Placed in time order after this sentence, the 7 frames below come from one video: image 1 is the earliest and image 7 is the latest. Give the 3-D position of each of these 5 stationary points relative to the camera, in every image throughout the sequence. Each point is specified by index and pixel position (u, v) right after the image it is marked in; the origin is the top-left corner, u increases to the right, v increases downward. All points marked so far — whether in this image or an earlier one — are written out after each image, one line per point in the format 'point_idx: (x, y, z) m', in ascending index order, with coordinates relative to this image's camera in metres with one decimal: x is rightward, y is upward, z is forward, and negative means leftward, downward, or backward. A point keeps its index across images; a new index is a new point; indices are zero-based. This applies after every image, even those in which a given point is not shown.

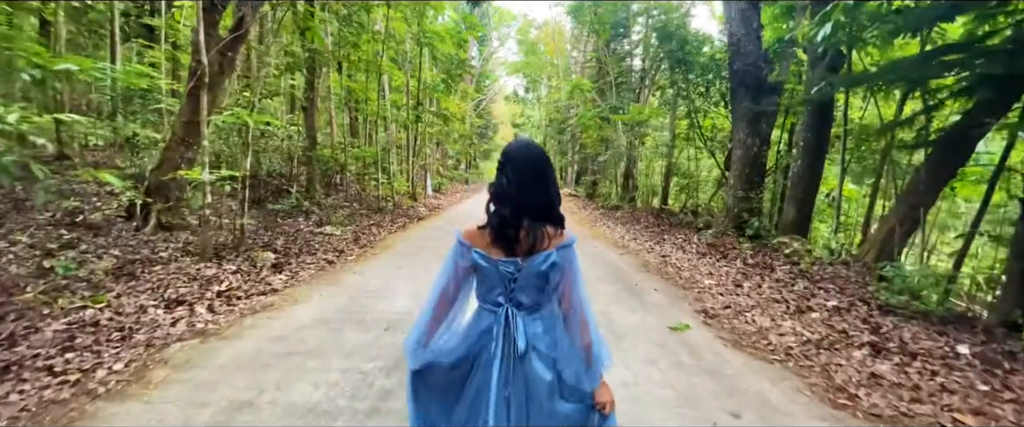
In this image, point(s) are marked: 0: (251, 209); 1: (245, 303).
0: (-7.7, +0.1, +13.3) m
1: (-3.5, -1.2, +5.9) m
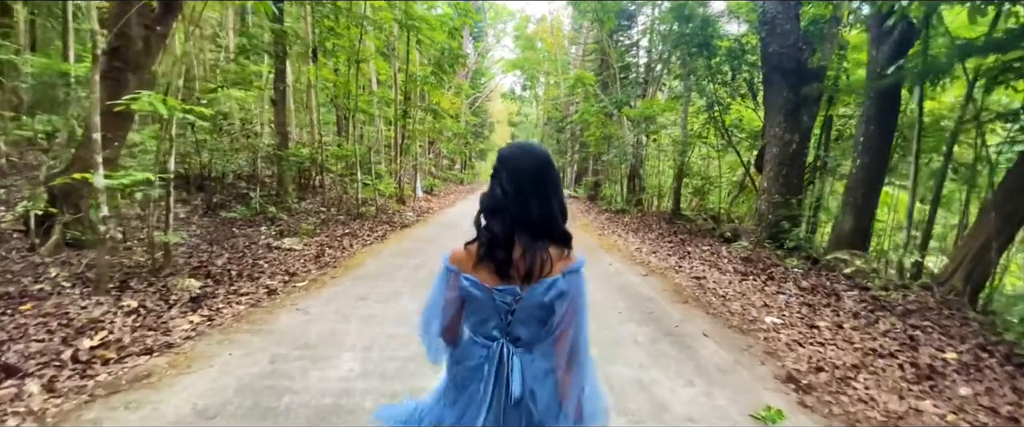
0: (-7.8, -0.1, +11.3) m
1: (-3.5, -1.4, +4.0) m
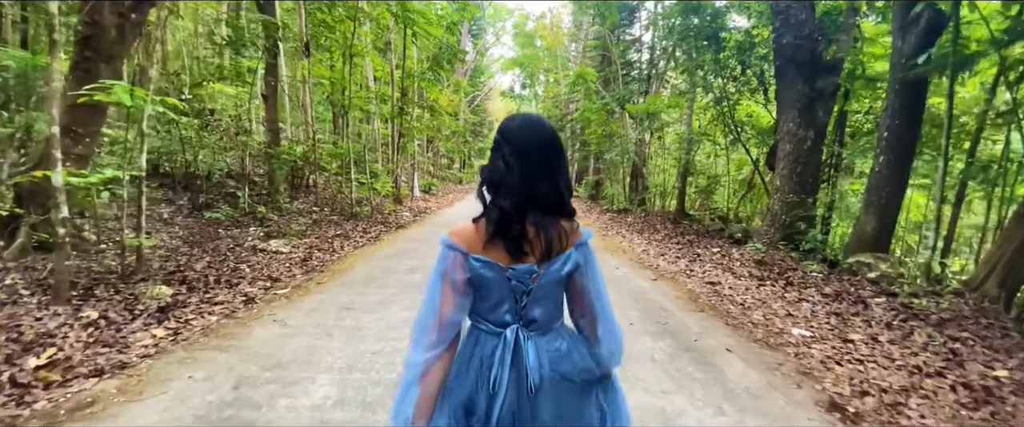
0: (-7.8, -0.1, +10.8) m
1: (-3.5, -1.4, +3.5) m
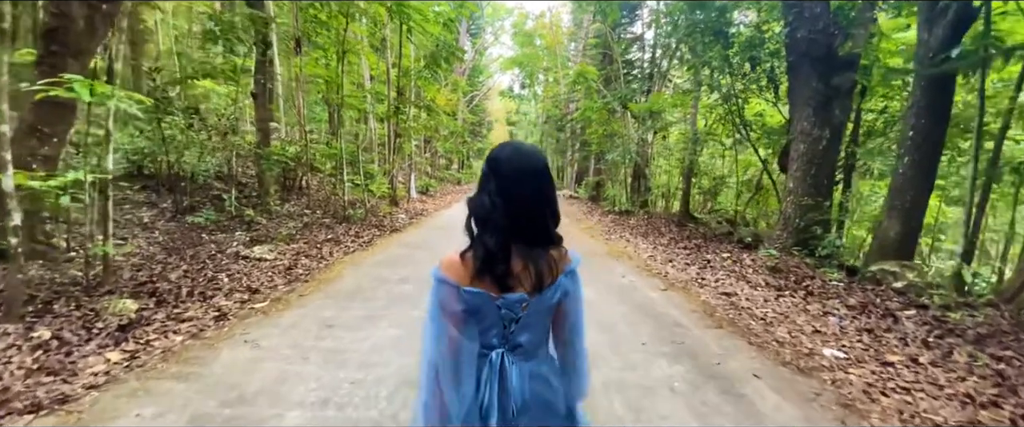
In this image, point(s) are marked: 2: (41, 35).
0: (-7.8, -0.2, +10.2) m
1: (-3.5, -1.5, +2.9) m
2: (-7.2, +2.7, +7.0) m
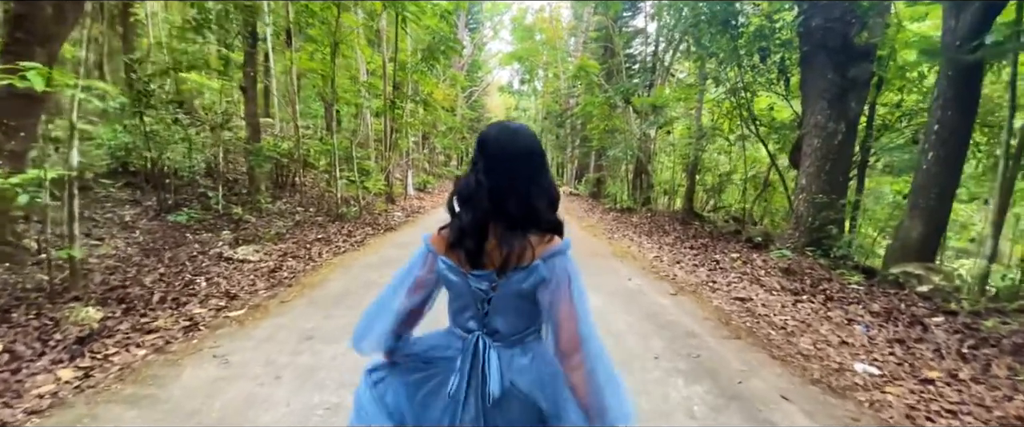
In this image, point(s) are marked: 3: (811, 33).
0: (-7.8, -0.2, +9.8) m
1: (-3.5, -1.5, +2.5) m
2: (-7.3, +2.8, +6.5) m
3: (+5.8, +3.5, +8.9) m
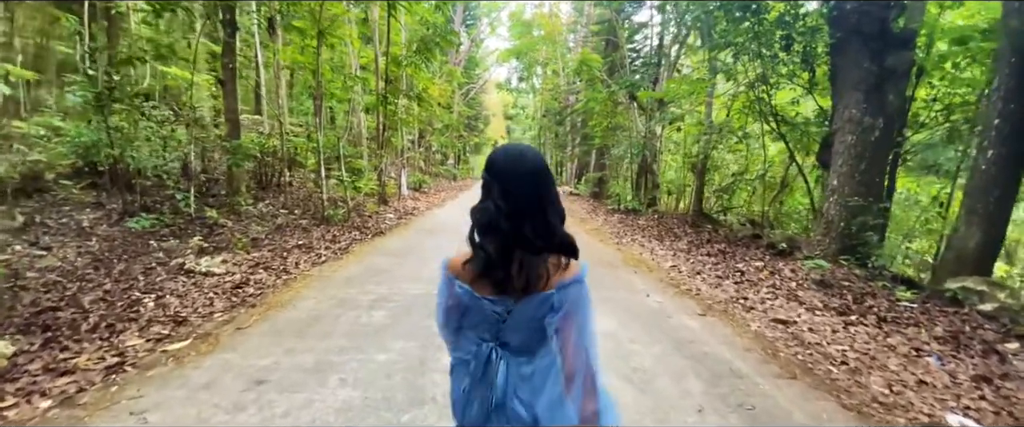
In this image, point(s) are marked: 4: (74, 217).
0: (-7.8, -0.2, +8.8) m
1: (-3.5, -1.6, +1.6) m
2: (-7.2, +2.7, +5.6) m
3: (+5.9, +3.5, +8.0) m
4: (-8.6, -0.1, +9.0) m
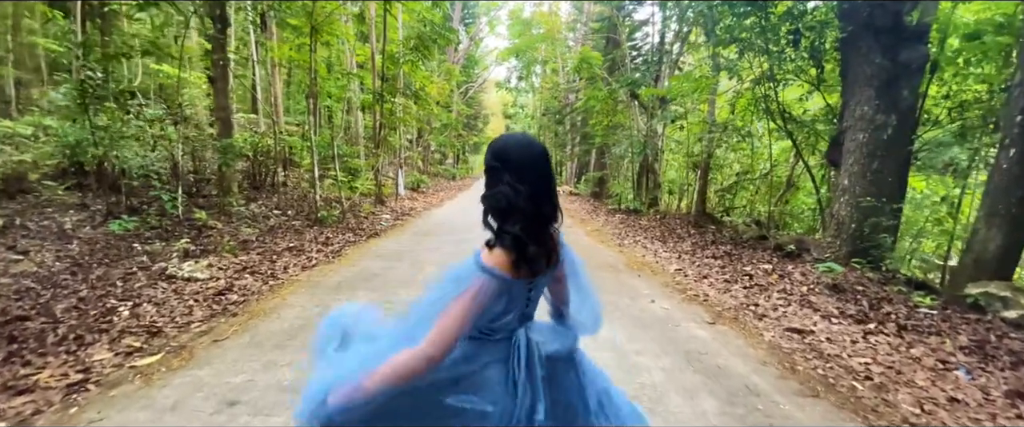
0: (-7.8, -0.3, +8.5) m
1: (-3.5, -1.7, +1.2) m
2: (-7.3, +2.6, +5.2) m
3: (+5.8, +3.4, +7.7) m
4: (-8.6, -0.1, +8.7) m
